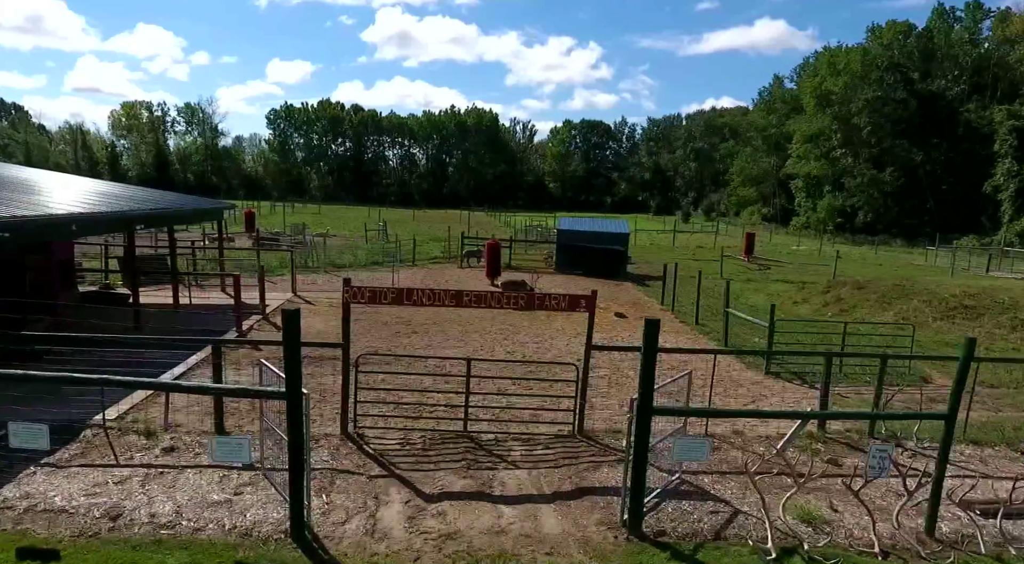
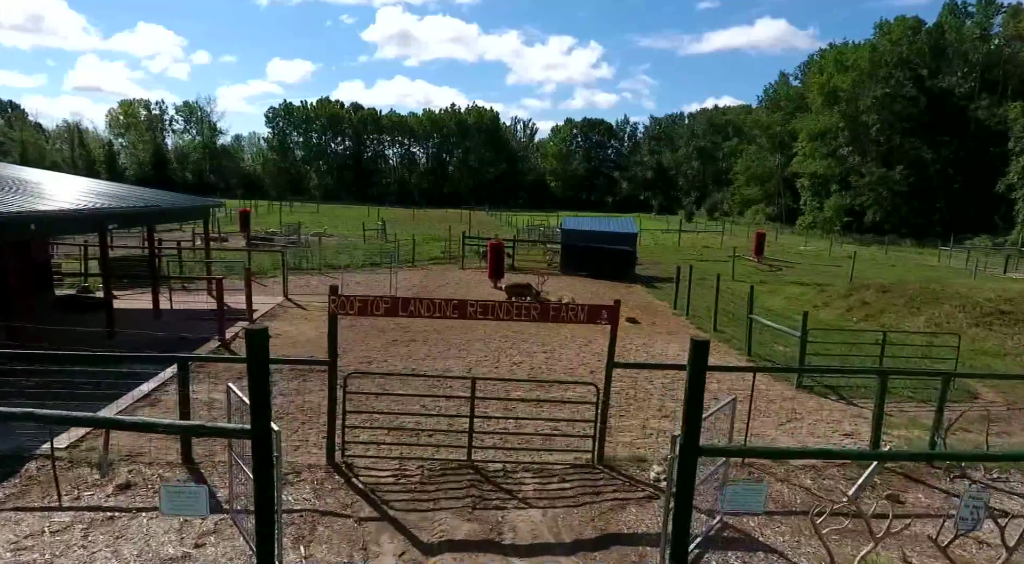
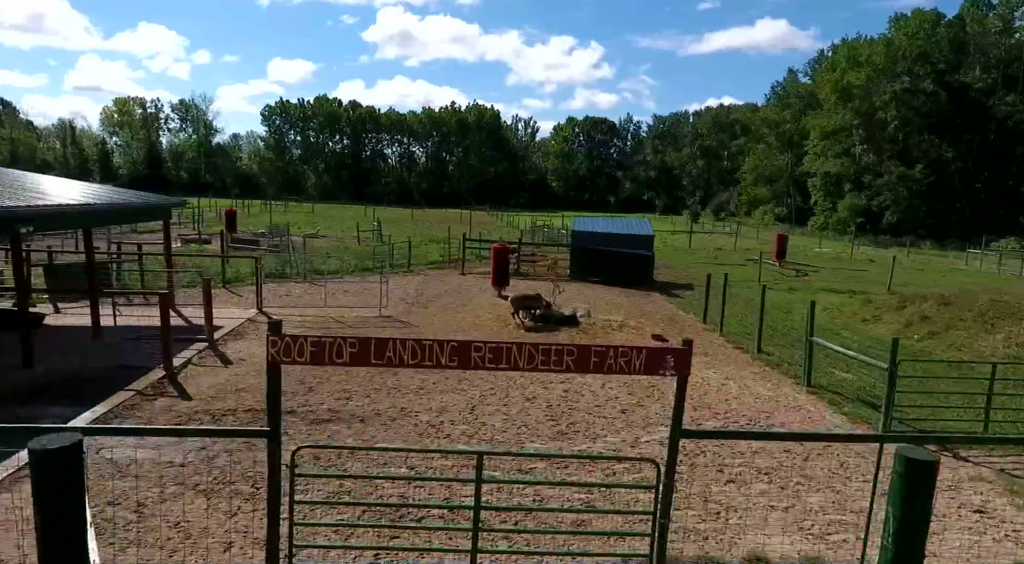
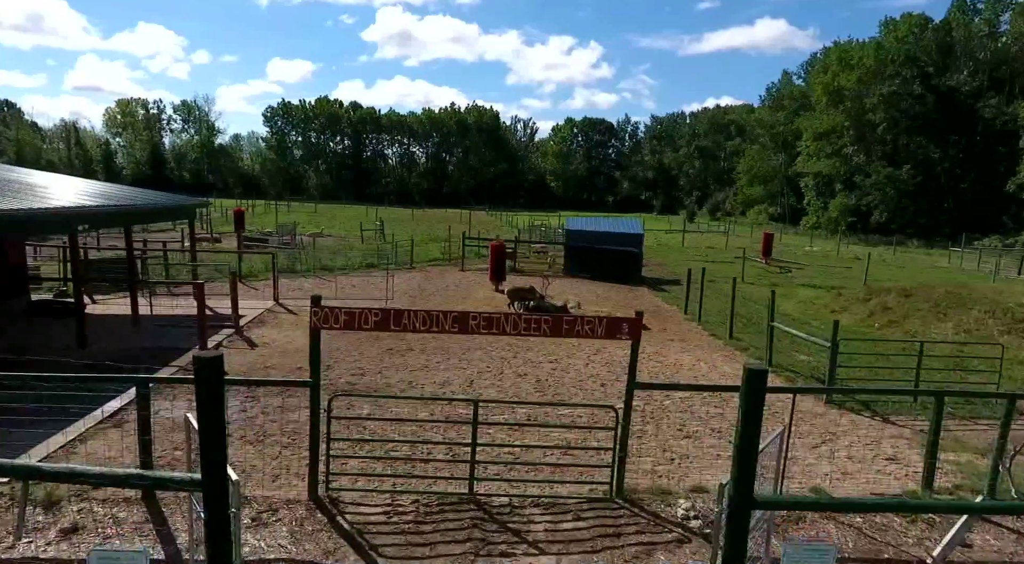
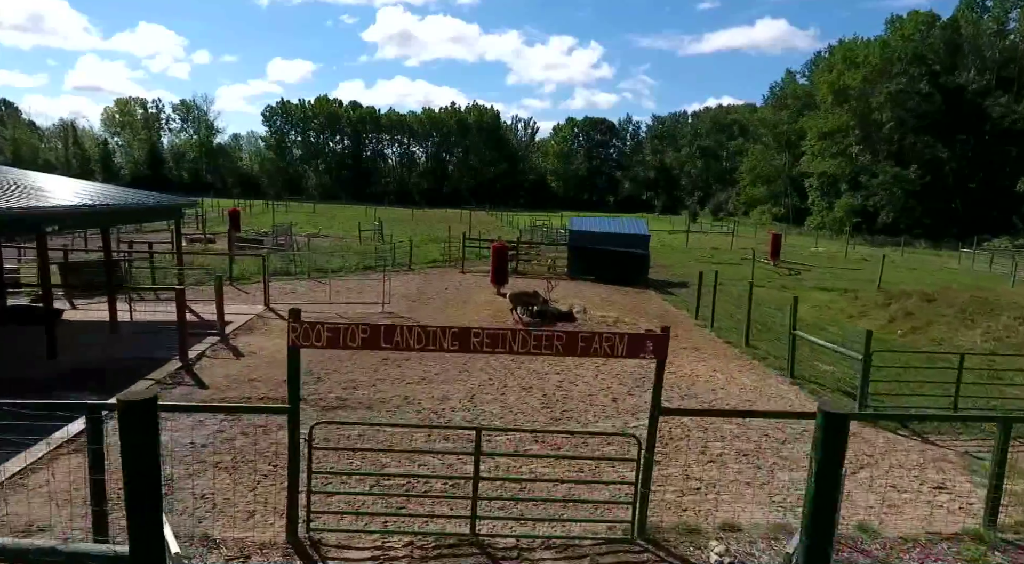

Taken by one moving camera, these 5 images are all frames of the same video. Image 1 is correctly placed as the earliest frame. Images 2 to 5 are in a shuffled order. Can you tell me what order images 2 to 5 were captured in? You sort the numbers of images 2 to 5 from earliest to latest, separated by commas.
2, 4, 5, 3
